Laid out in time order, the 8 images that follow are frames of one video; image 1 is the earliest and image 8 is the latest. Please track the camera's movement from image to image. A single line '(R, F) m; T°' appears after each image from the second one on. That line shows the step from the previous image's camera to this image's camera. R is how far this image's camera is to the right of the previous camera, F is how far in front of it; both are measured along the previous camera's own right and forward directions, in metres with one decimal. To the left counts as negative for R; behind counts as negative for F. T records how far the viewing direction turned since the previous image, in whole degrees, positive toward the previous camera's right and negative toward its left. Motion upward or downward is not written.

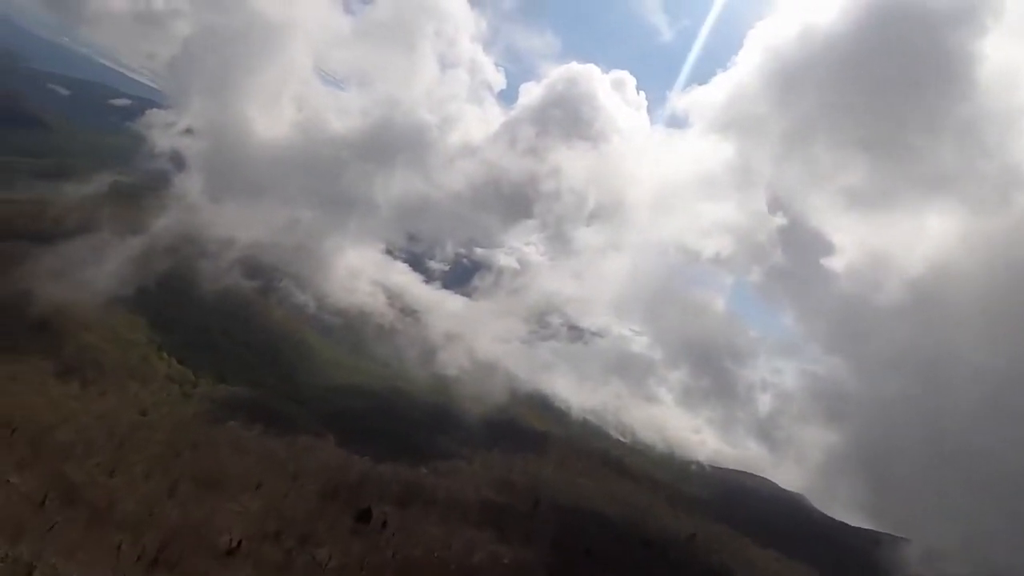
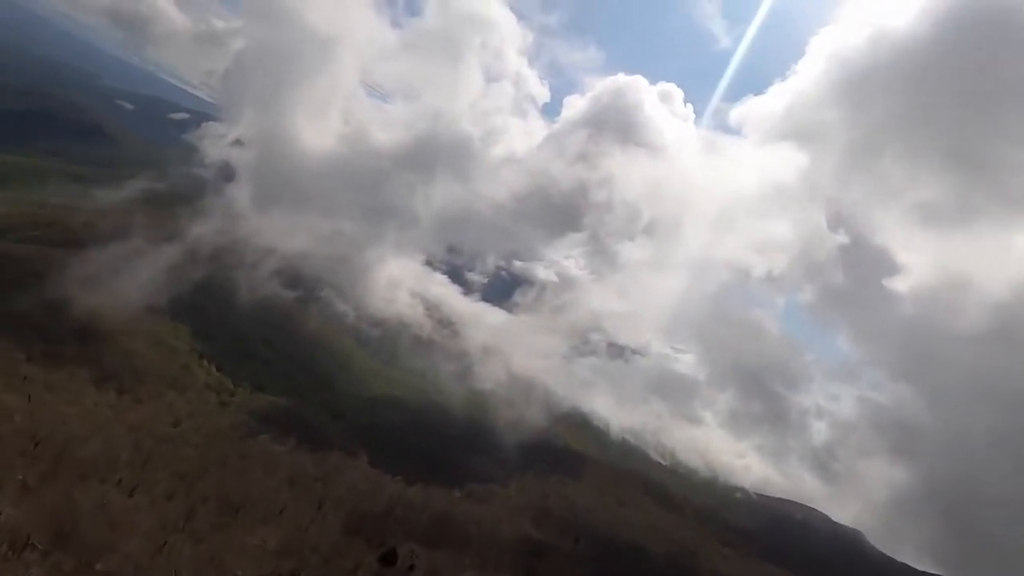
(-0.9, +7.0) m; -4°
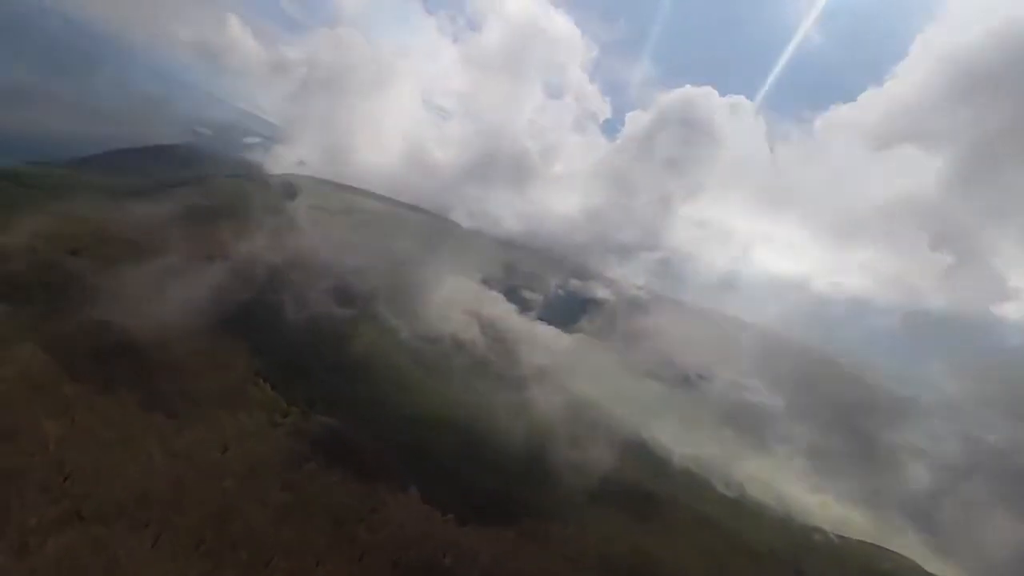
(-1.6, +10.5) m; -6°
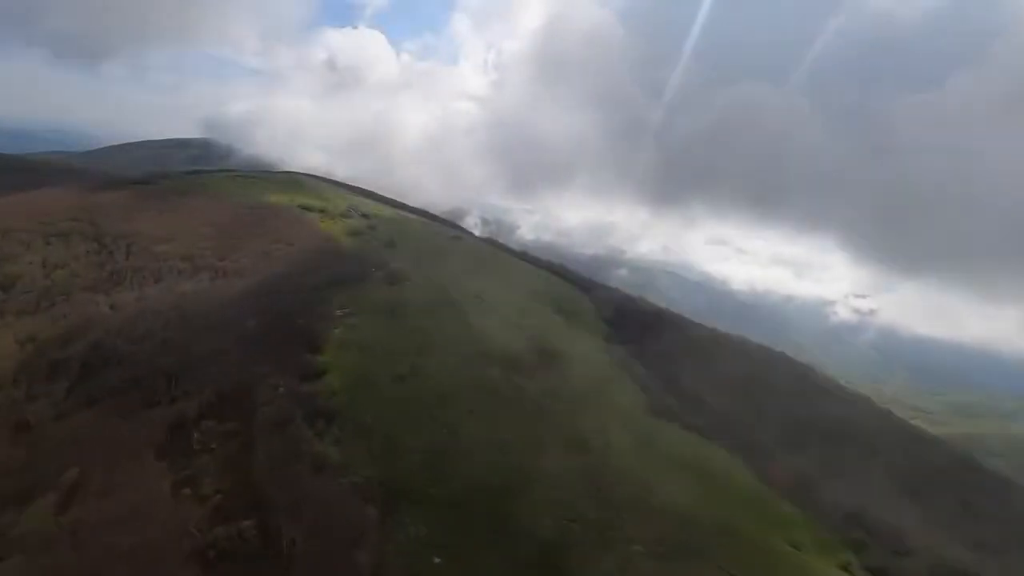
(-0.7, +12.1) m; -3°
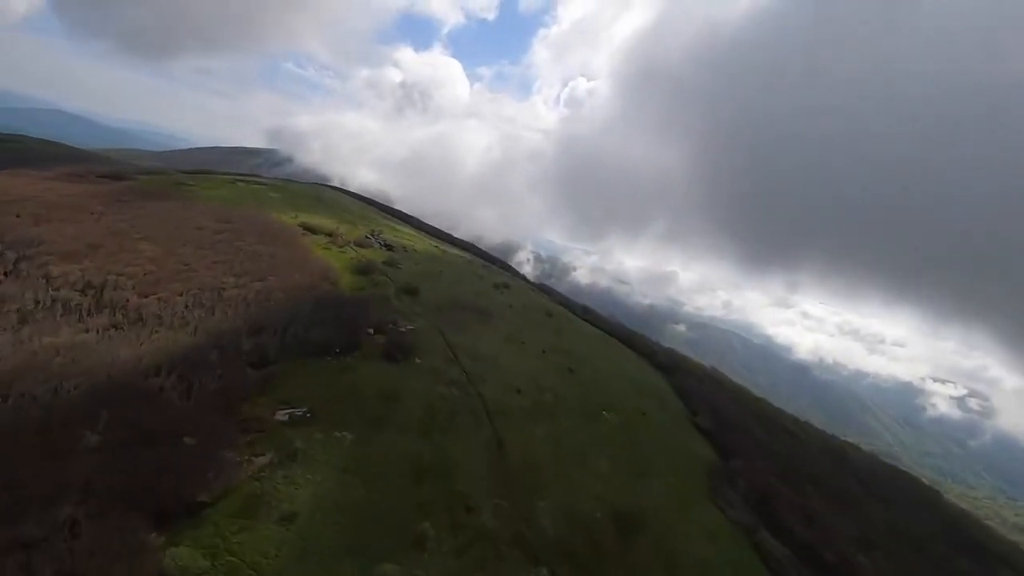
(-2.5, +28.6) m; -5°
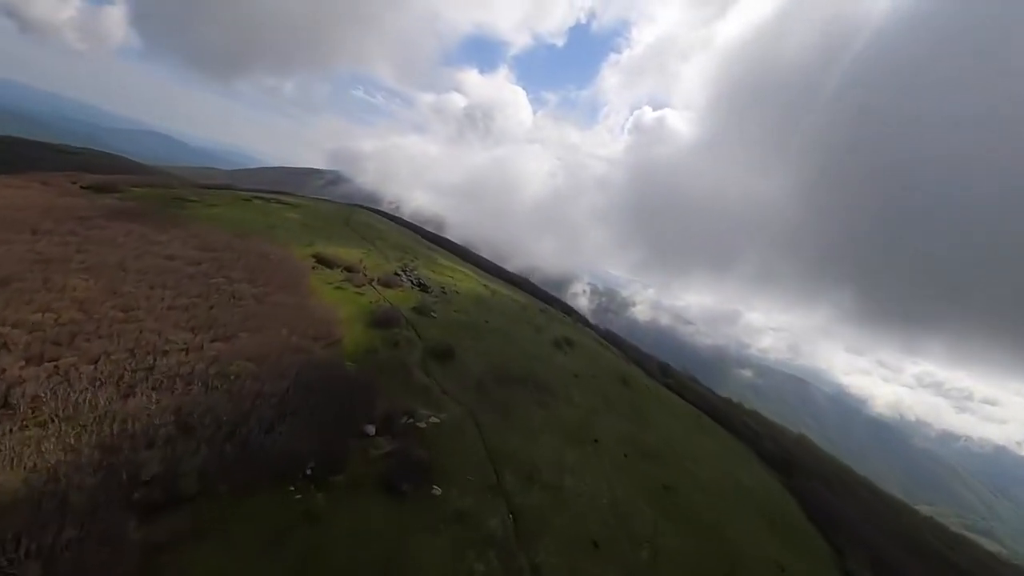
(-2.1, +19.4) m; -6°
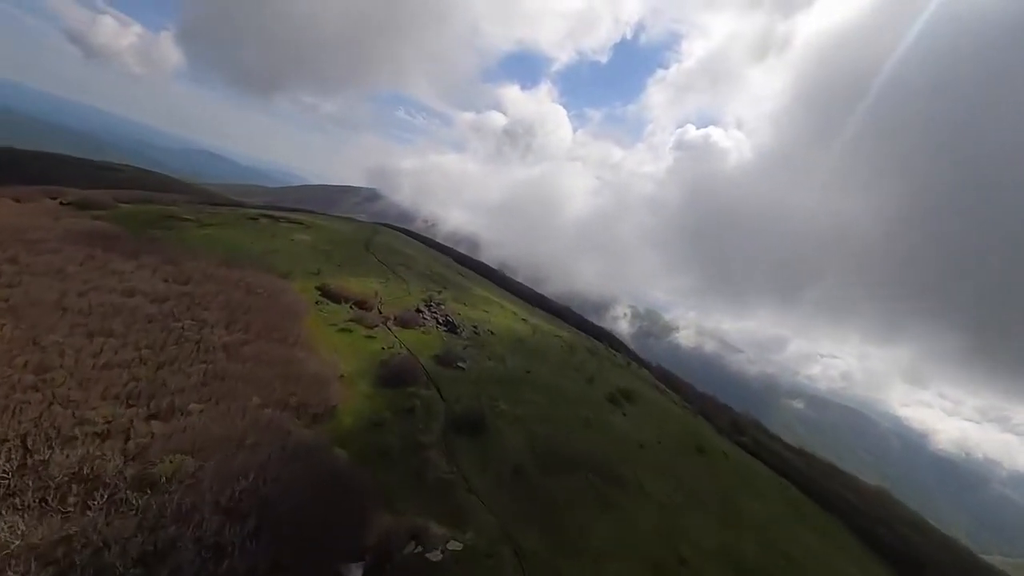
(-1.2, +12.2) m; -4°
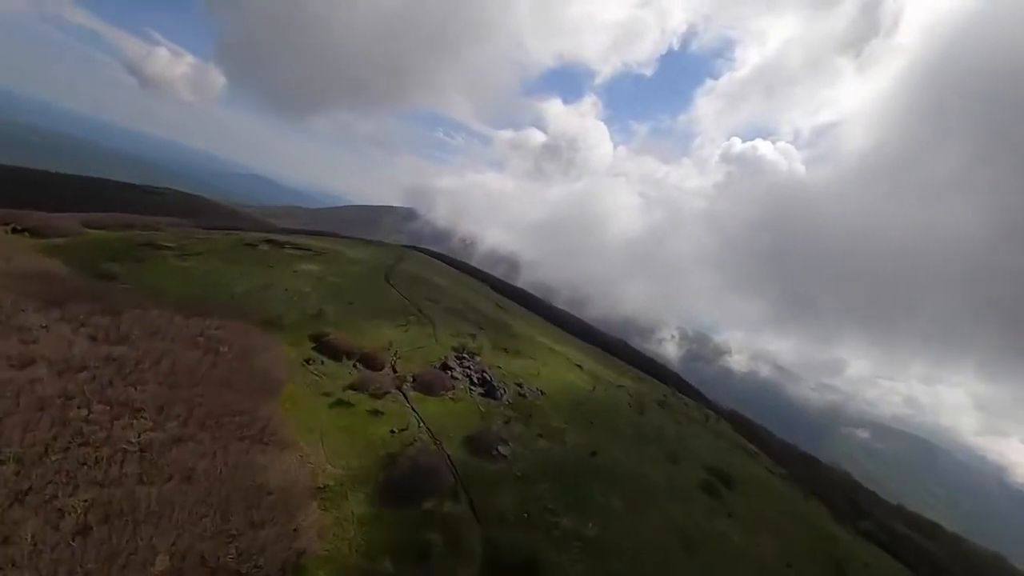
(-1.5, +13.2) m; -4°
